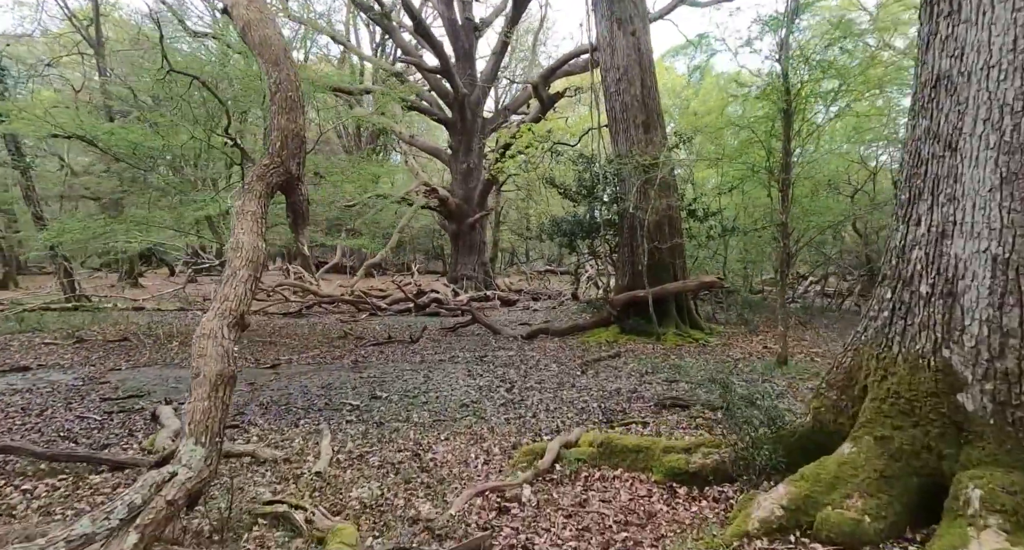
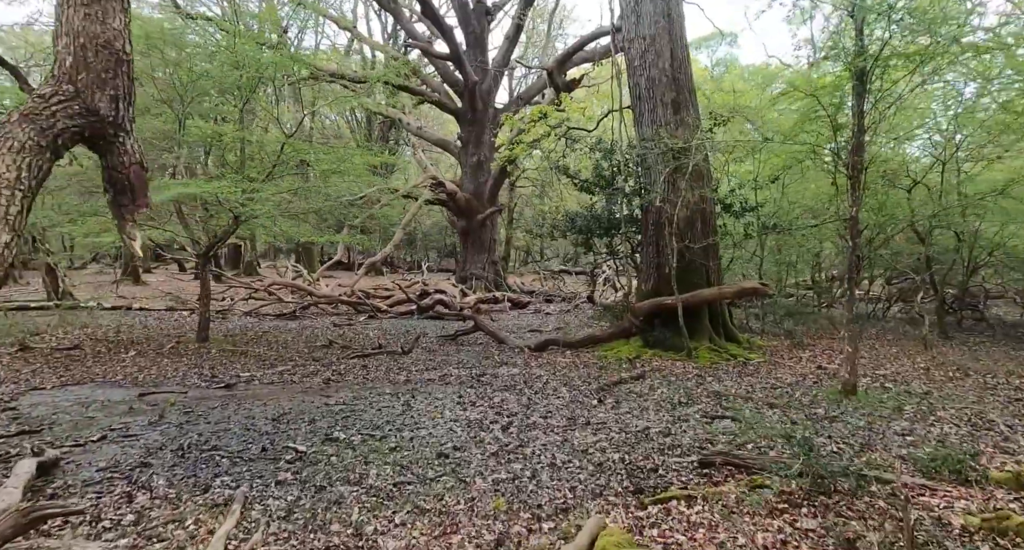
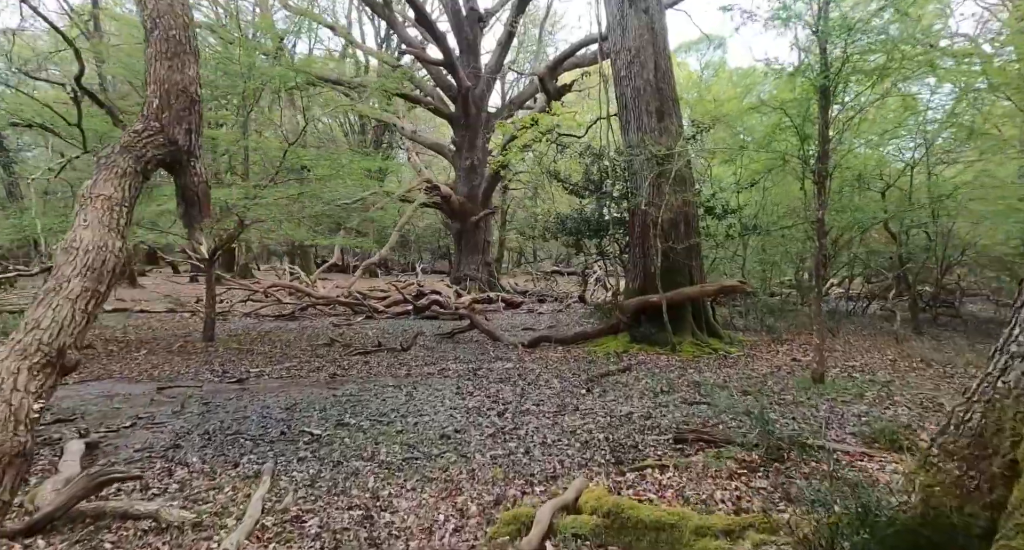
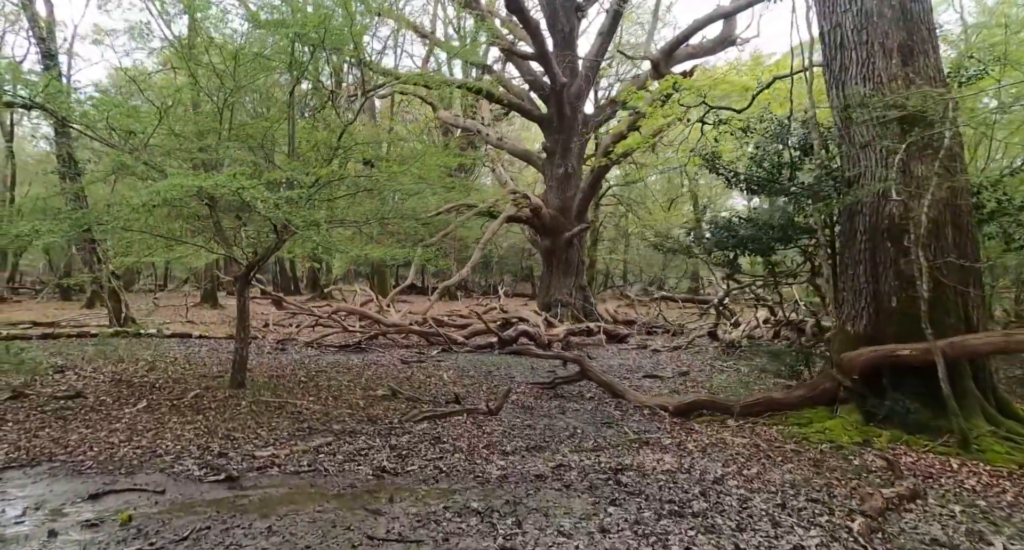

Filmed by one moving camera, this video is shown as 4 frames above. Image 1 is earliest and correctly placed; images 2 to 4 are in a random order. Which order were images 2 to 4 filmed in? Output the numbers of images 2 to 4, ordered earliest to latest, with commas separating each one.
3, 2, 4
